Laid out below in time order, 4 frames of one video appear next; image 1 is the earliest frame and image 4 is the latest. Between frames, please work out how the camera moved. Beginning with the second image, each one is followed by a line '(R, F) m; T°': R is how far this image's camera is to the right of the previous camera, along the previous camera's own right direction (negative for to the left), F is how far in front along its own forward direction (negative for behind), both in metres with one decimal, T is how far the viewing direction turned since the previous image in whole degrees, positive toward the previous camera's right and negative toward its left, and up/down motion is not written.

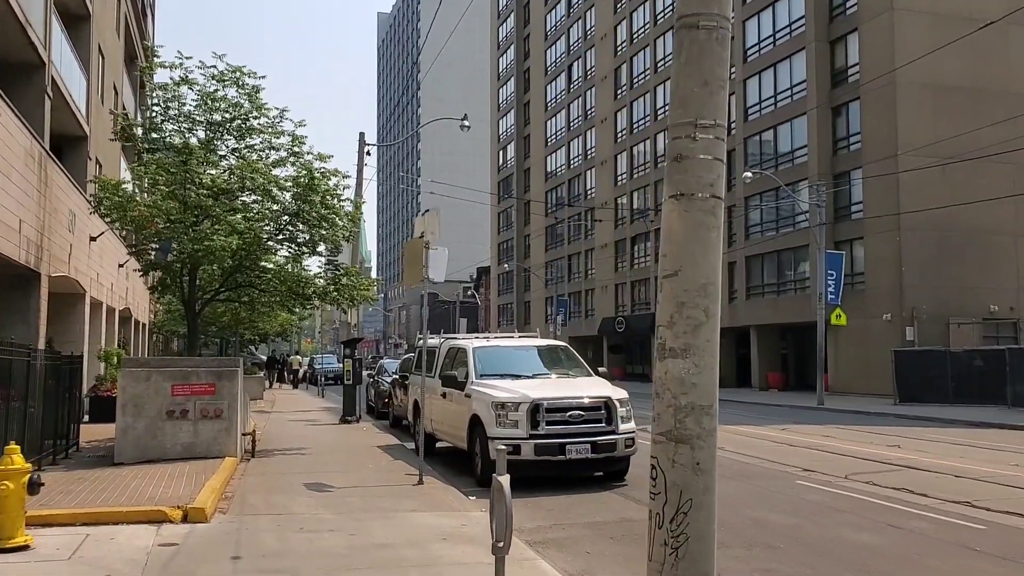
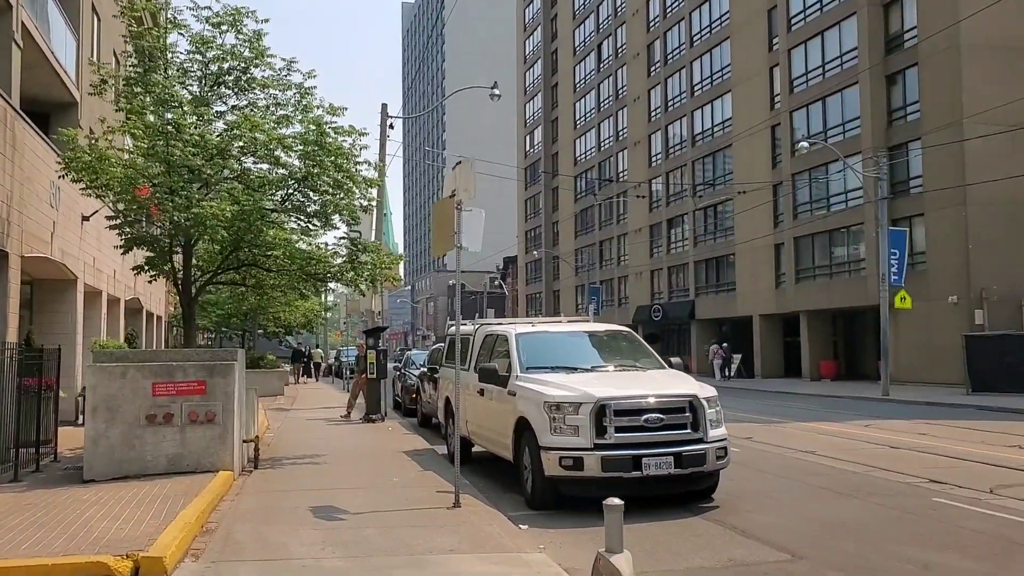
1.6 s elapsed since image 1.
(-0.3, +2.3) m; -2°
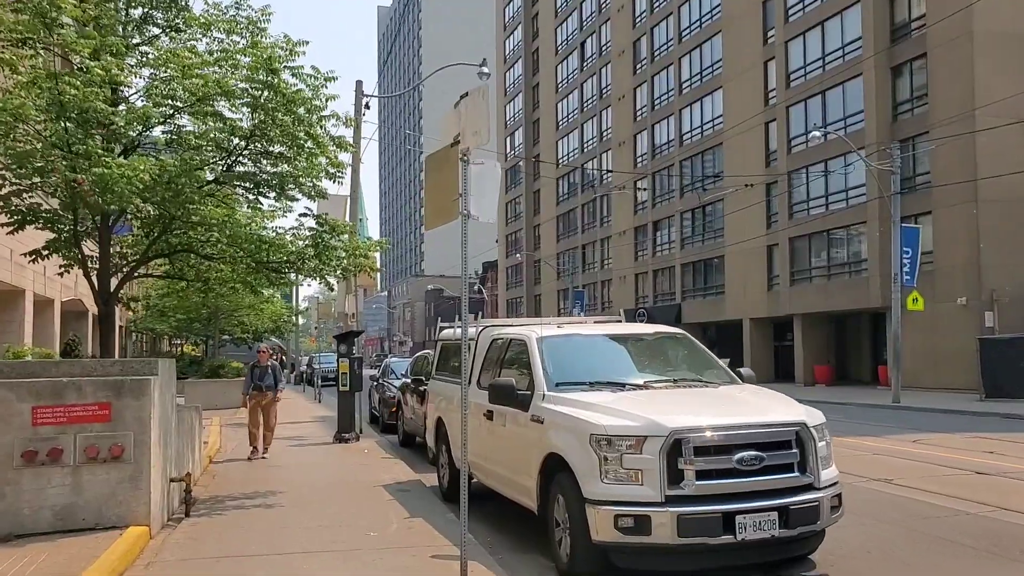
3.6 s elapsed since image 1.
(-0.4, +2.6) m; +2°
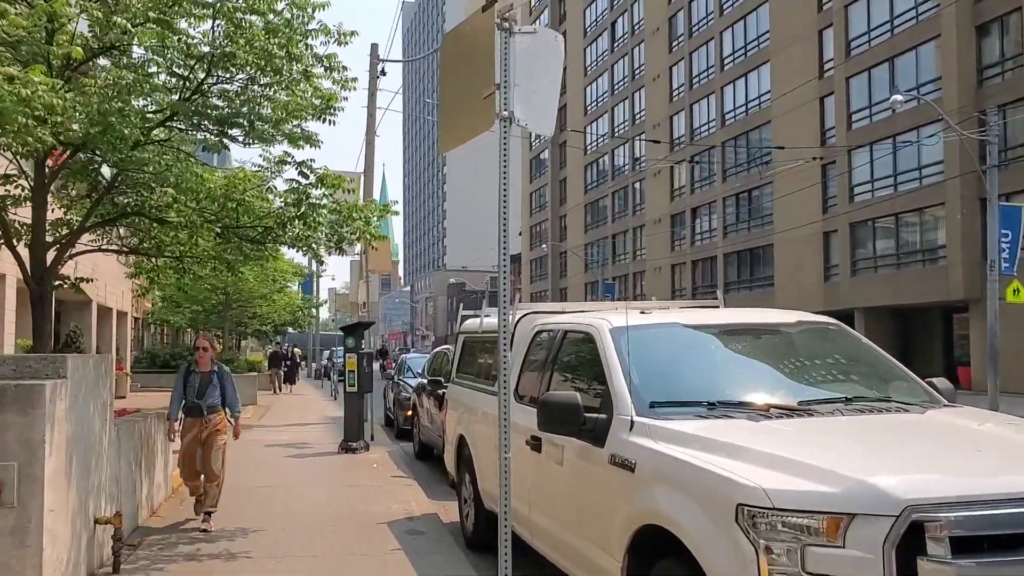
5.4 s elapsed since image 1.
(-0.2, +2.6) m; -2°
